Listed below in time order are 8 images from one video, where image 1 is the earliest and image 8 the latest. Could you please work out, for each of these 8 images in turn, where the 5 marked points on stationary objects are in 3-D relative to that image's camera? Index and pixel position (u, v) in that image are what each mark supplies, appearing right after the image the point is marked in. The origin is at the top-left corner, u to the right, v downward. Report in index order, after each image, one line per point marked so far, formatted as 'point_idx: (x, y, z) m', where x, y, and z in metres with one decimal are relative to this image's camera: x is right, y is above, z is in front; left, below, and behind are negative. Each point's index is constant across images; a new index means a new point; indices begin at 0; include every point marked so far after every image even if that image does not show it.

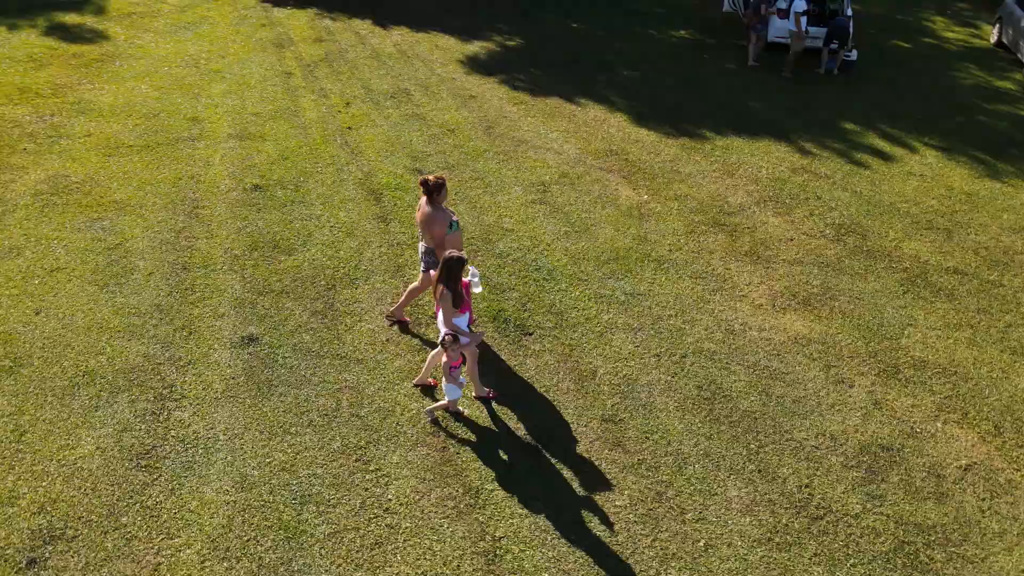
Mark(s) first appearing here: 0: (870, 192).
0: (+3.7, +1.0, +7.9) m
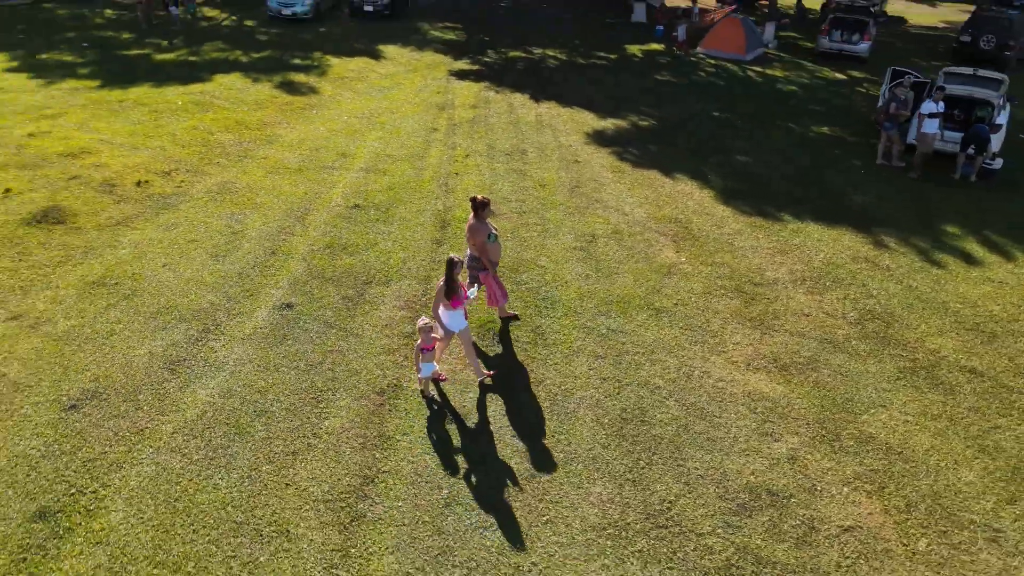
0: (+4.2, 0.0, +7.7) m
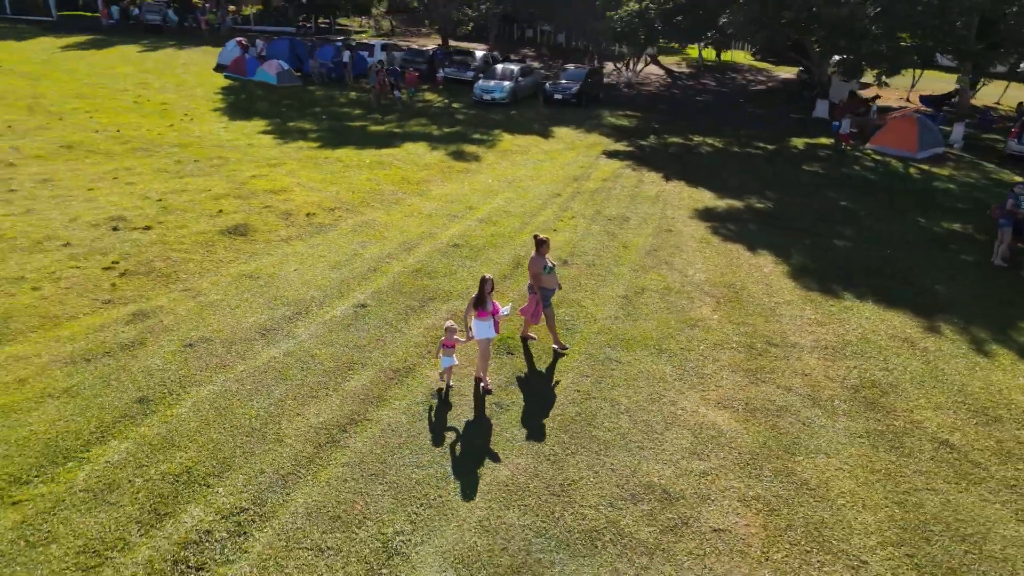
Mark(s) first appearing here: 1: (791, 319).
0: (+4.5, -0.9, +7.8) m
1: (+3.3, -0.4, +8.9) m
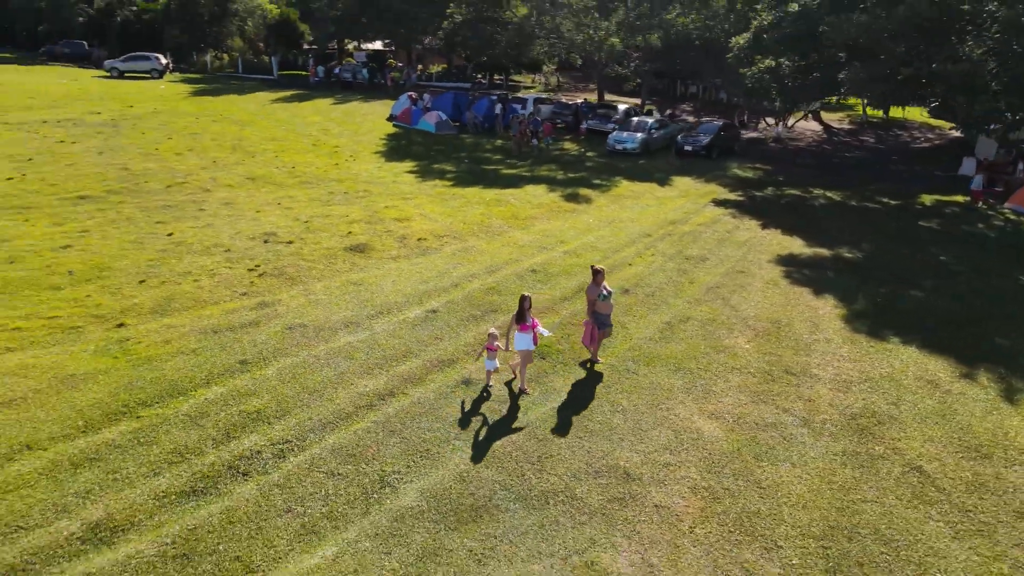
0: (+4.8, -1.3, +7.9) m
1: (+3.9, -0.8, +9.3) m
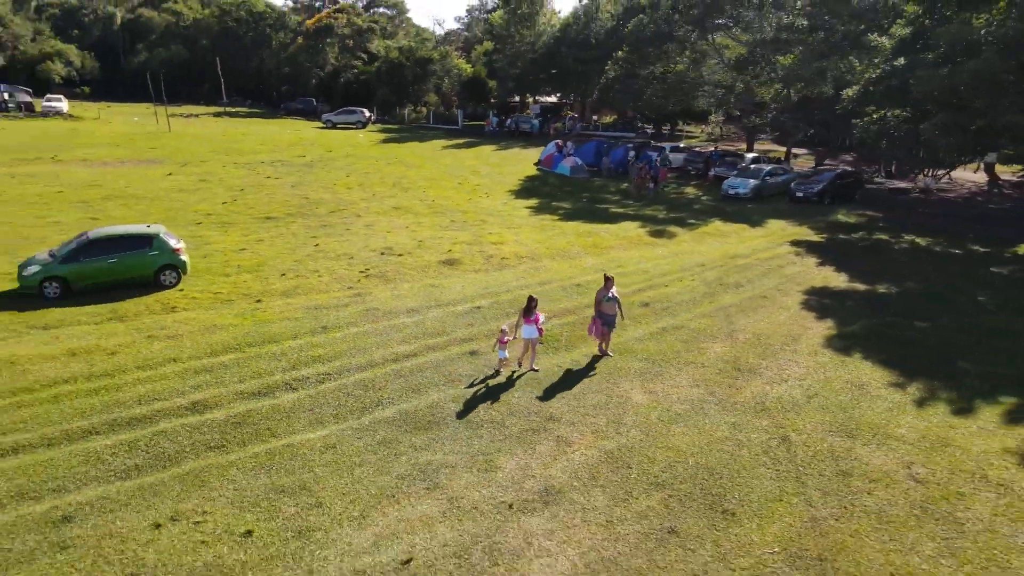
0: (+4.4, -1.5, +9.3) m
1: (+3.9, -1.0, +10.9) m
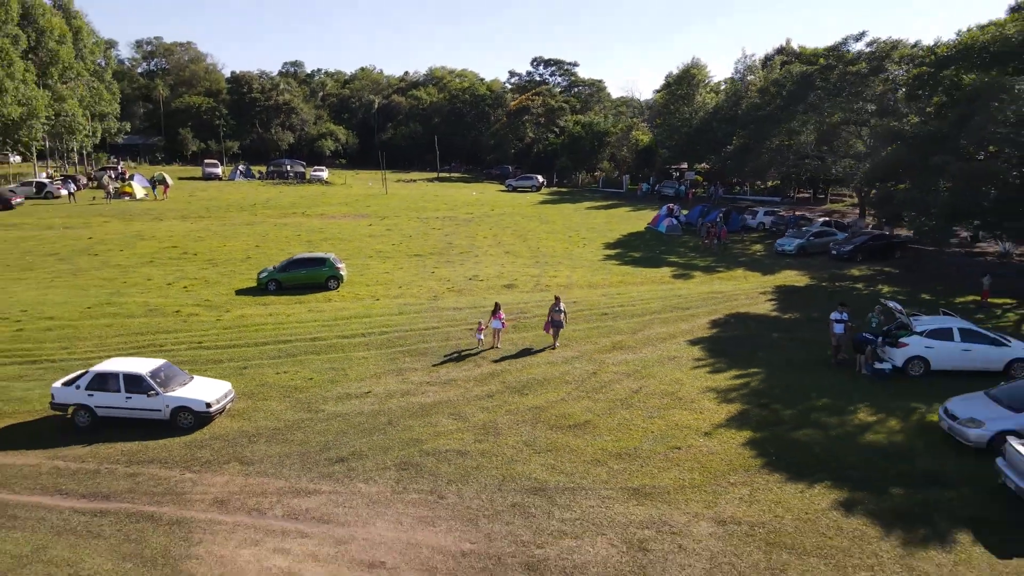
0: (+3.1, -1.6, +15.8) m
1: (+3.2, -1.3, +17.5) m
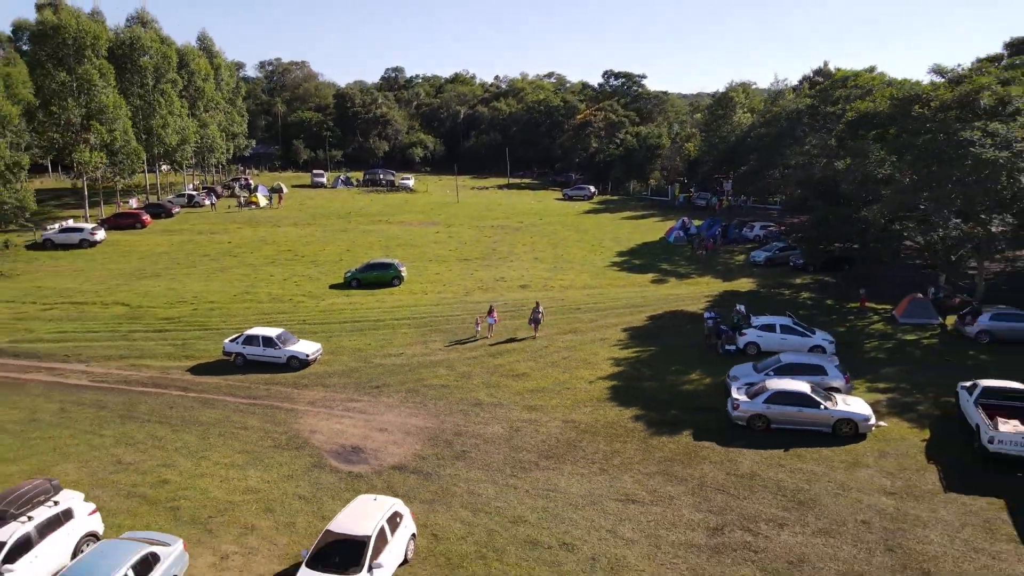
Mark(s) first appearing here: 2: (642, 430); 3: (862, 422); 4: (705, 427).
0: (+2.5, -1.8, +24.2) m
1: (+2.8, -1.5, +25.9) m
2: (+3.0, -3.3, +17.5) m
3: (+7.7, -2.9, +16.5) m
4: (+4.5, -3.2, +17.6) m
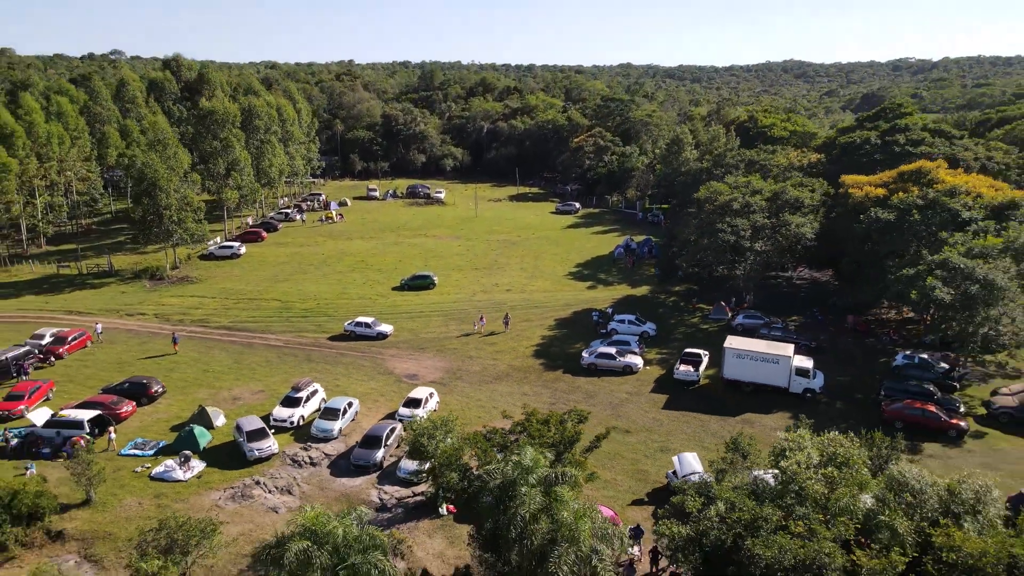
0: (+1.3, -2.4, +45.7) m
1: (+1.7, -2.0, +47.4) m
2: (+1.5, -4.2, +39.1) m
3: (+6.1, -3.9, +37.9) m
4: (+3.0, -4.2, +39.1) m
